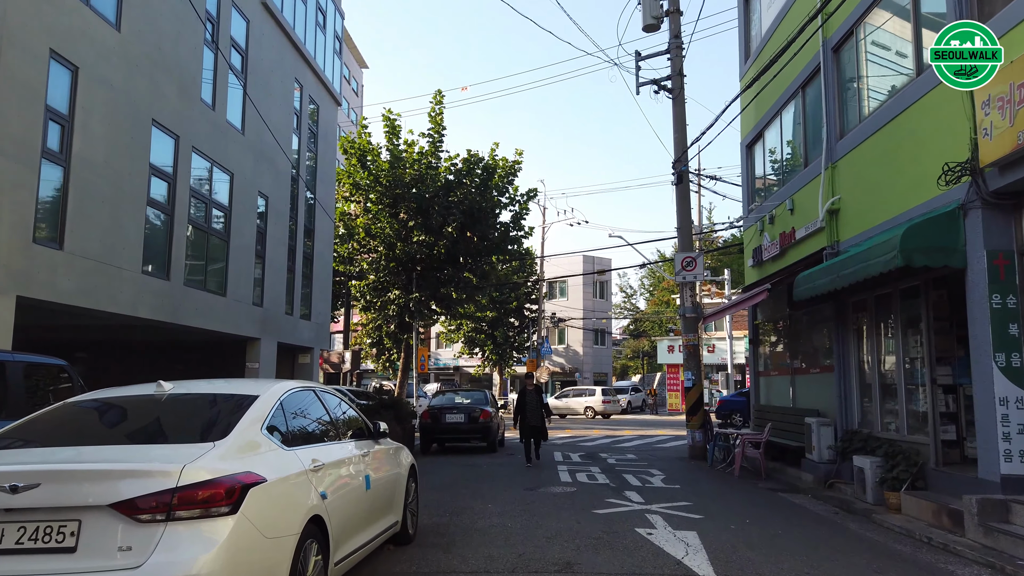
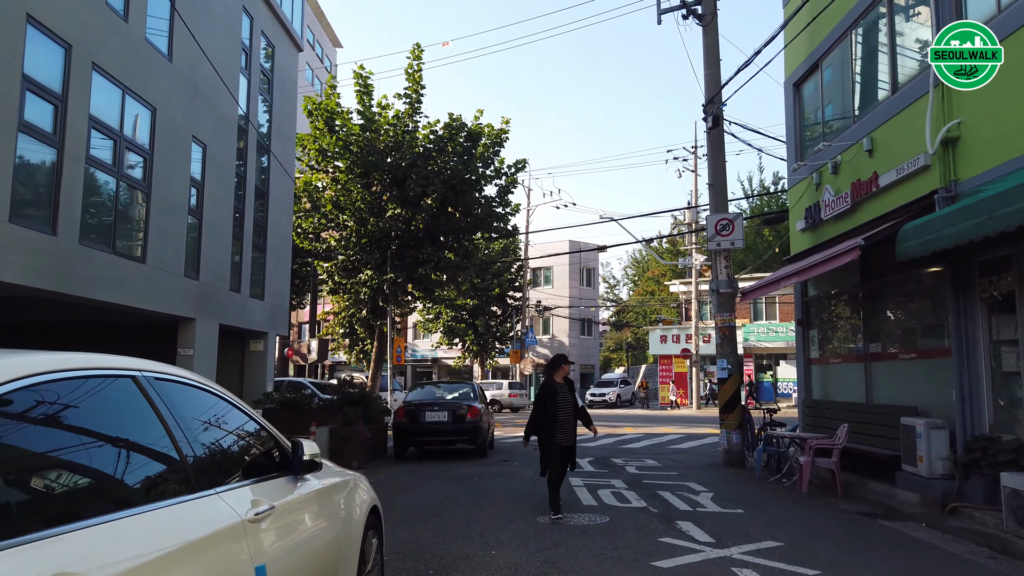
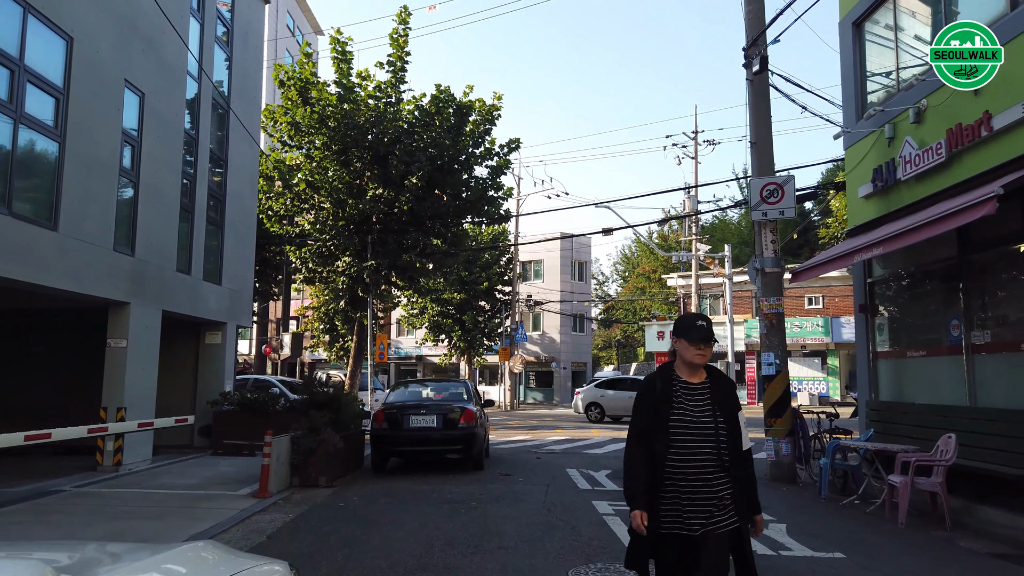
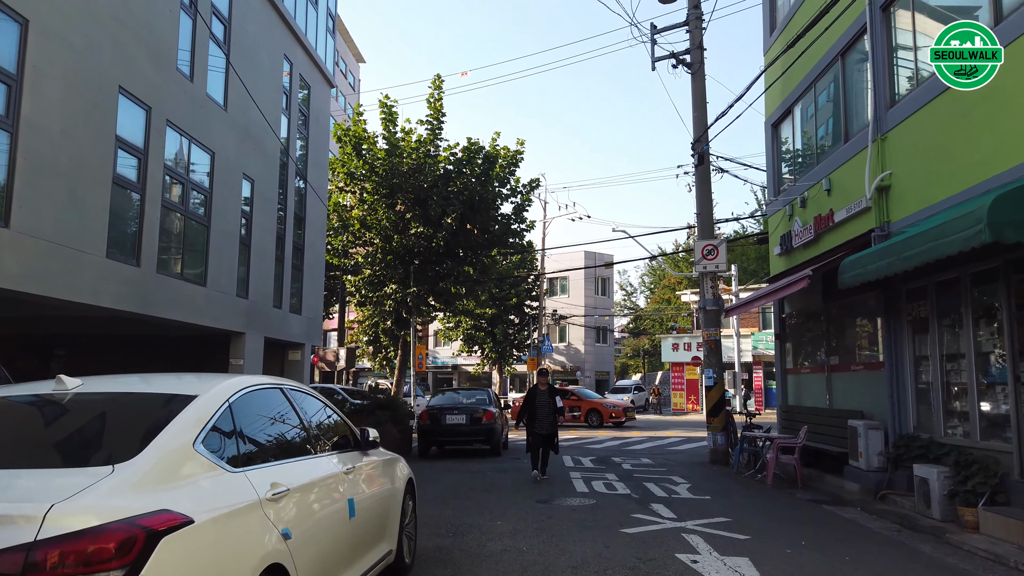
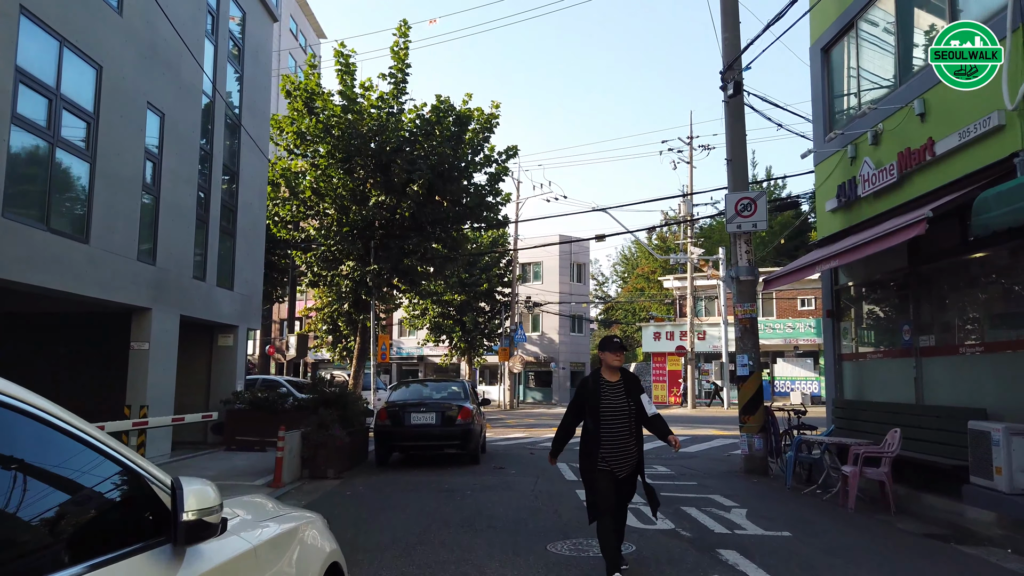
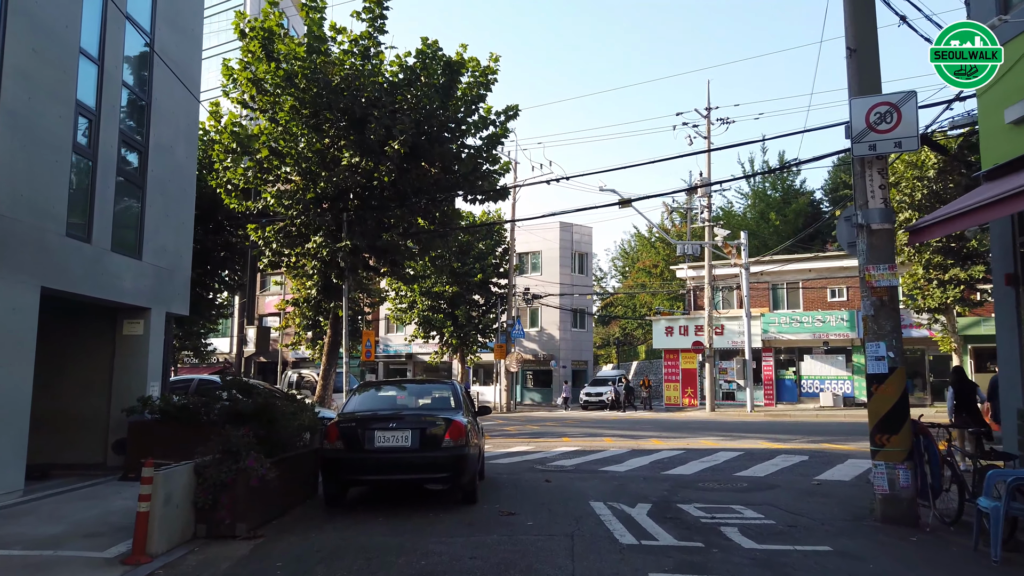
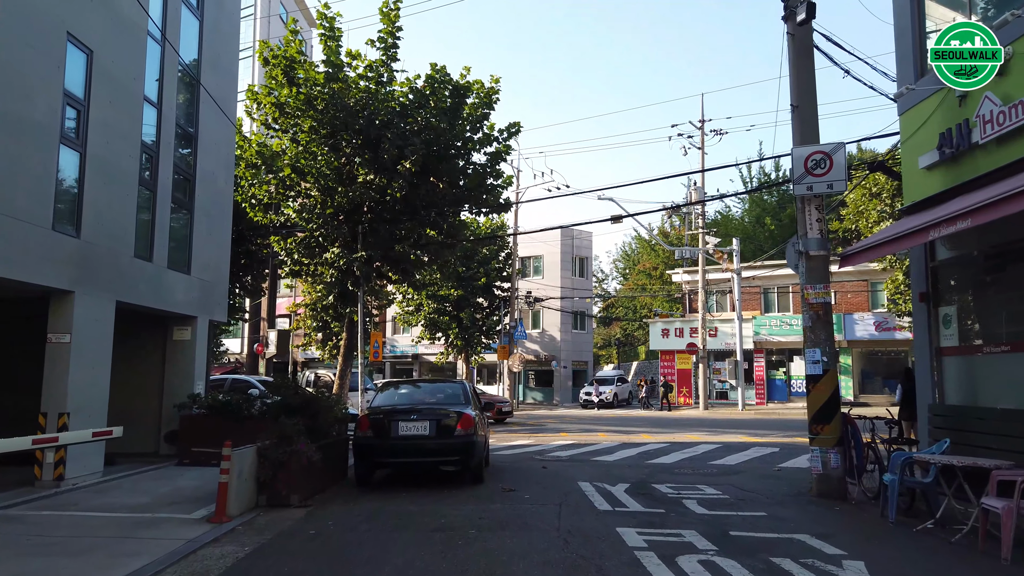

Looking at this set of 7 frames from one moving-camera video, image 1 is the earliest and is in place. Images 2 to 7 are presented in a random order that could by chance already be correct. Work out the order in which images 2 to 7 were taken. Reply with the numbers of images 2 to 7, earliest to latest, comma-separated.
4, 2, 5, 3, 7, 6
